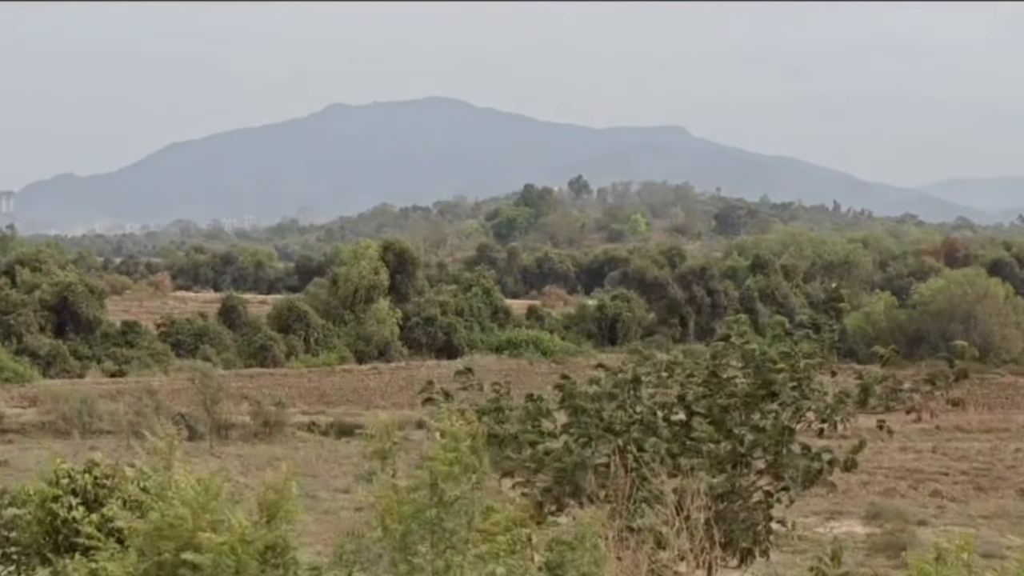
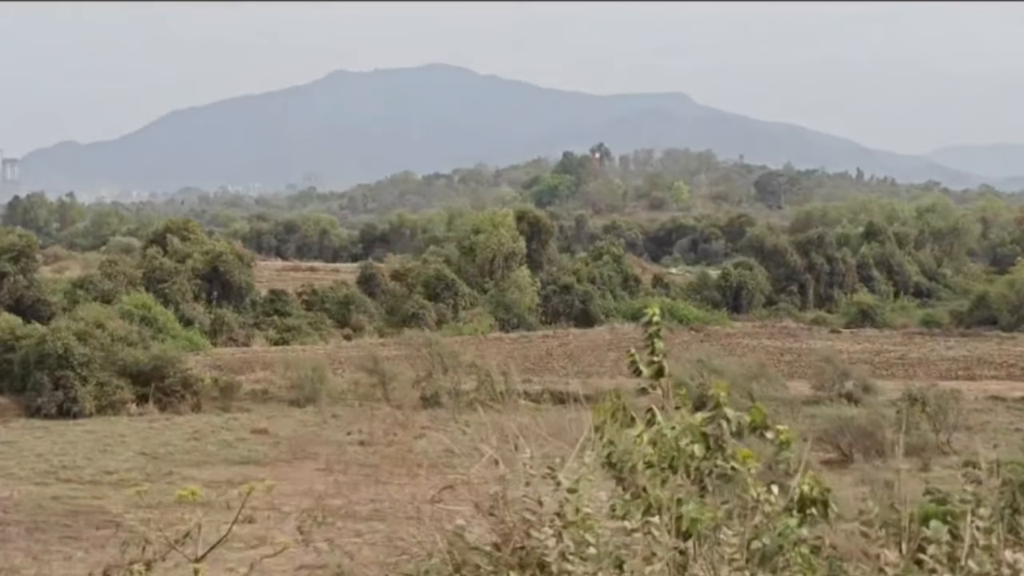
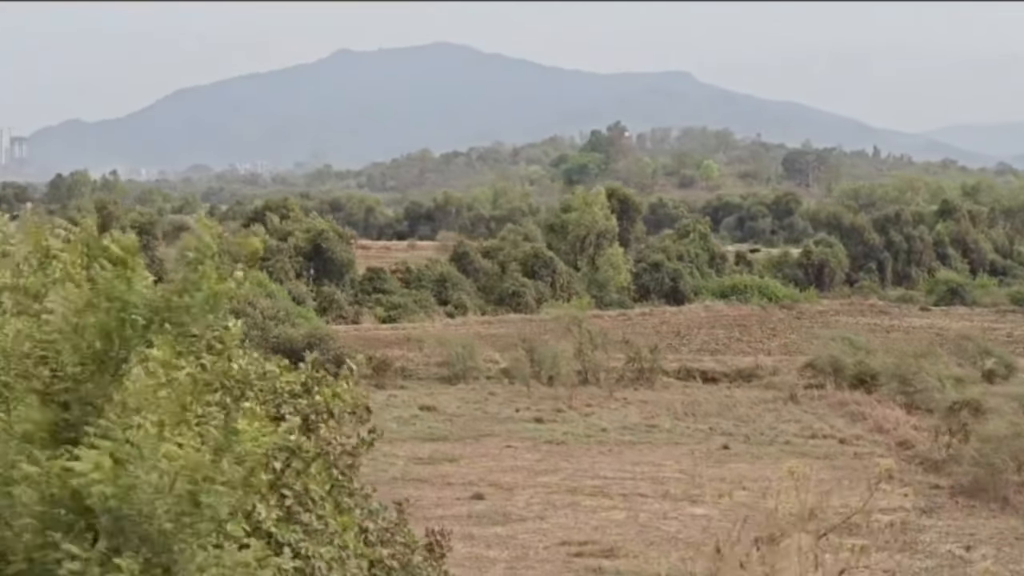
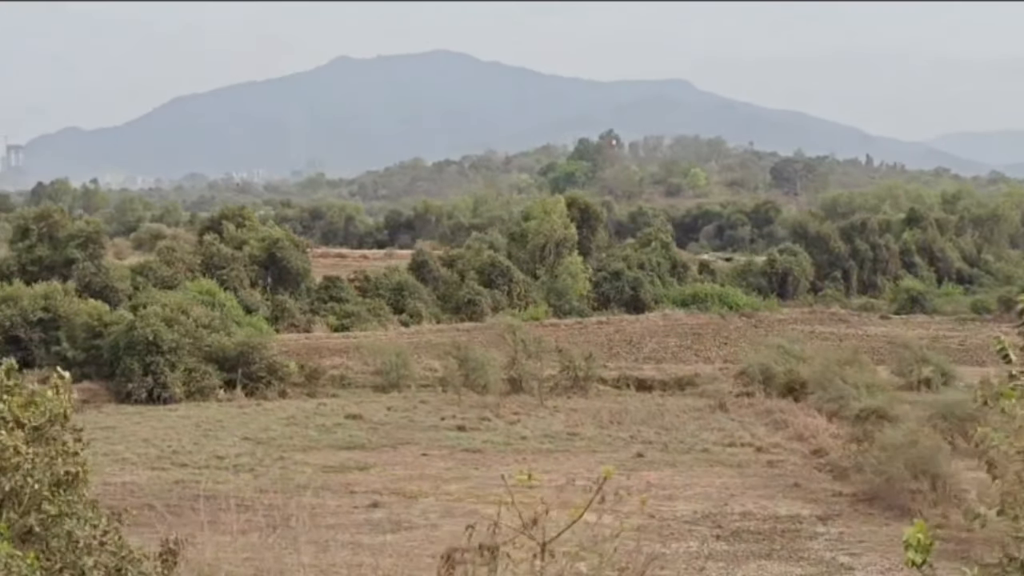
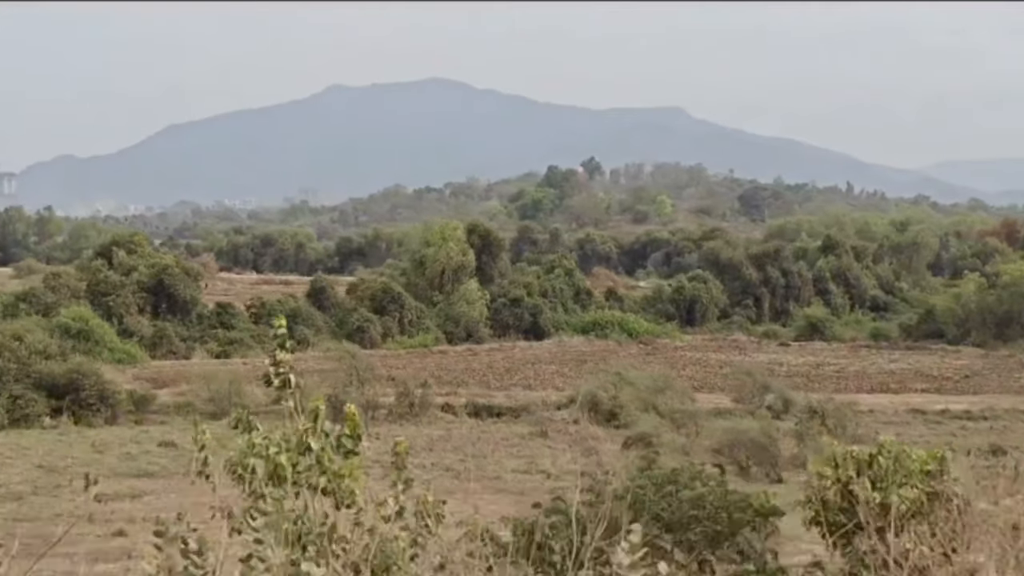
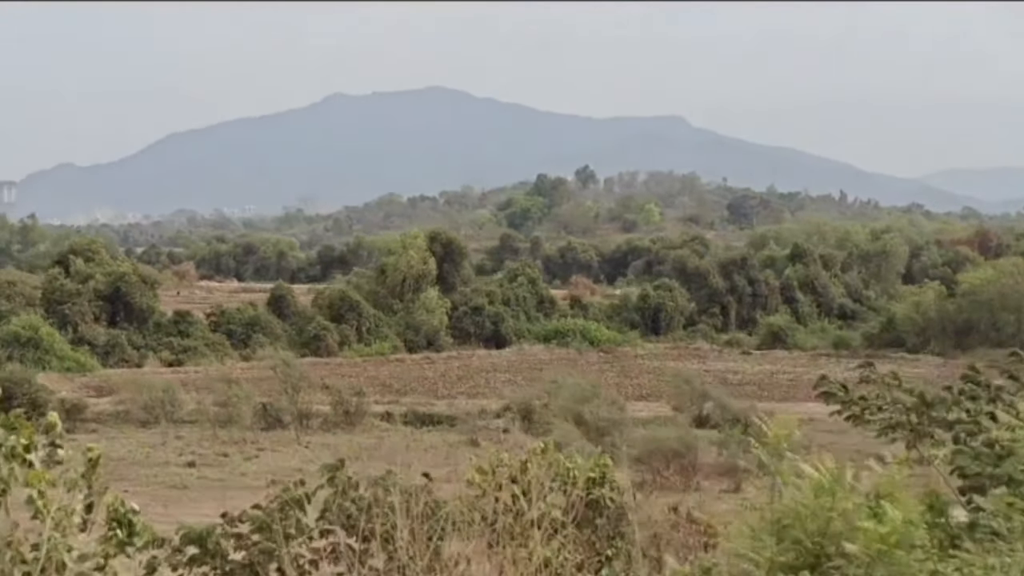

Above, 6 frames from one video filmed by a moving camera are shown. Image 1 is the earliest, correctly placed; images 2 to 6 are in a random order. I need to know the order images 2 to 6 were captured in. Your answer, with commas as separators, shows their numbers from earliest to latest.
6, 5, 2, 4, 3
